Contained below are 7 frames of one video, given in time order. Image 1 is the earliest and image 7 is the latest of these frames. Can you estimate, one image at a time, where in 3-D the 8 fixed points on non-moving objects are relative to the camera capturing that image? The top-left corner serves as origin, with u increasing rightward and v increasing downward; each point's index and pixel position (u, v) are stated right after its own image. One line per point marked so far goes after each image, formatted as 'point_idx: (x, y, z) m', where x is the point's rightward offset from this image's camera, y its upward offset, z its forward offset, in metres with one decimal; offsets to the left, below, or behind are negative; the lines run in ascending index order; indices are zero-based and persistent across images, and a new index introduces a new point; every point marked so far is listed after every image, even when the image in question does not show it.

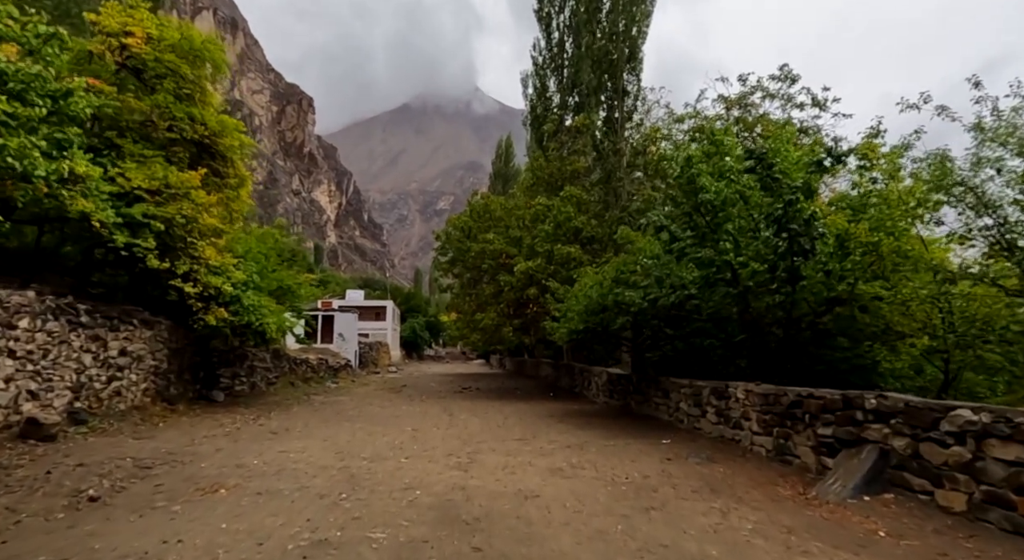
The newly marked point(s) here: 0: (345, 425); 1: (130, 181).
0: (-3.3, -2.9, +10.2) m
1: (-6.9, +1.8, +9.4) m
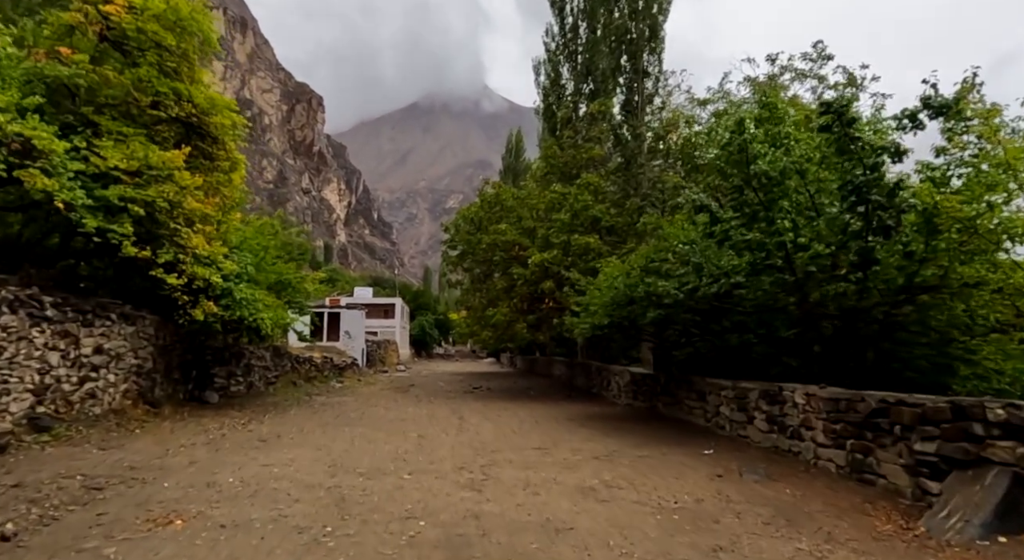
0: (-3.0, -2.7, +9.2) m
1: (-6.6, +1.9, +8.4) m
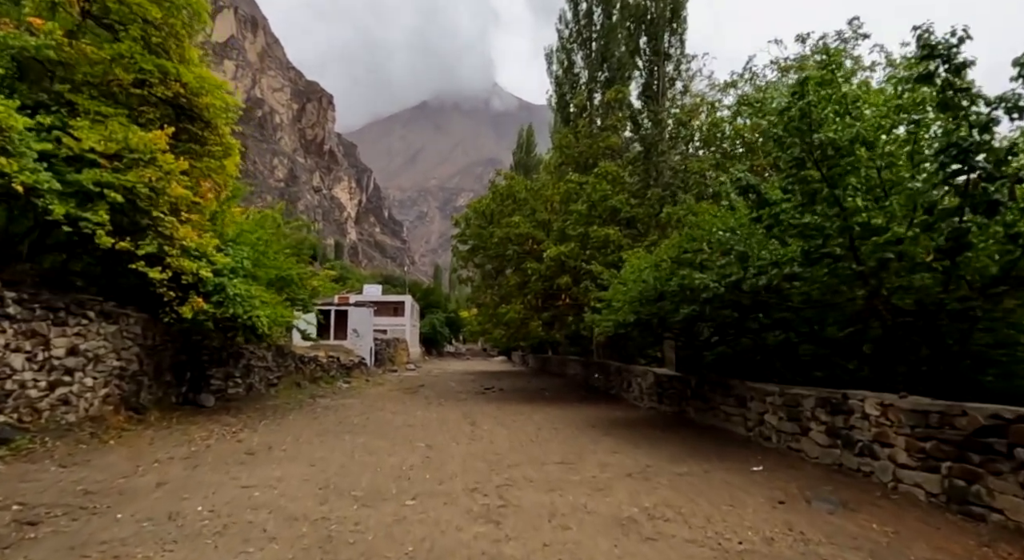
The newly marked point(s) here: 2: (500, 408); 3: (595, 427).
0: (-2.7, -2.6, +8.3) m
1: (-6.3, +2.0, +7.6) m
2: (-0.3, -3.4, +13.8) m
3: (+1.6, -2.9, +10.2) m
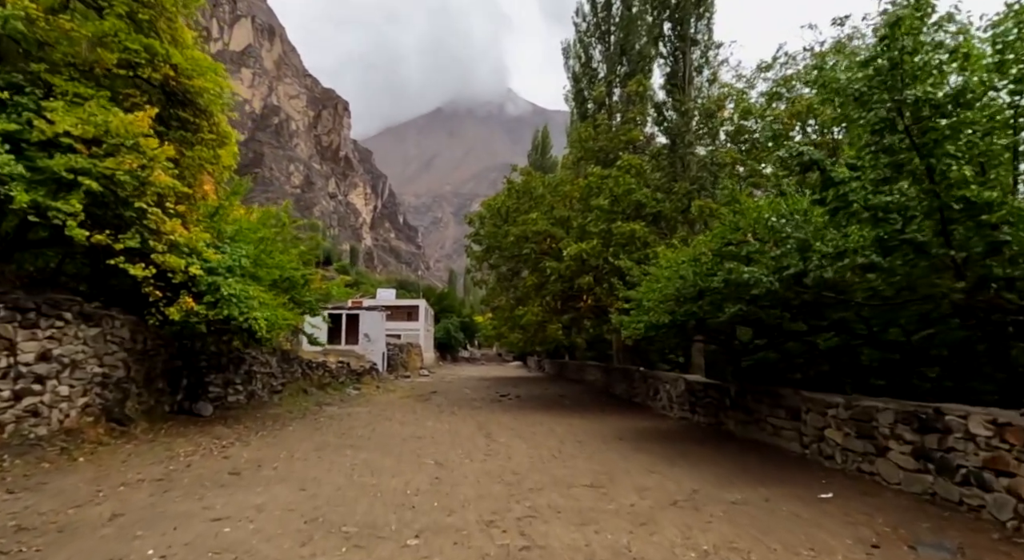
0: (-2.4, -2.5, +7.5) m
1: (-6.1, +2.1, +6.9) m
2: (+0.1, -3.4, +12.8) m
3: (+2.0, -2.8, +9.2) m
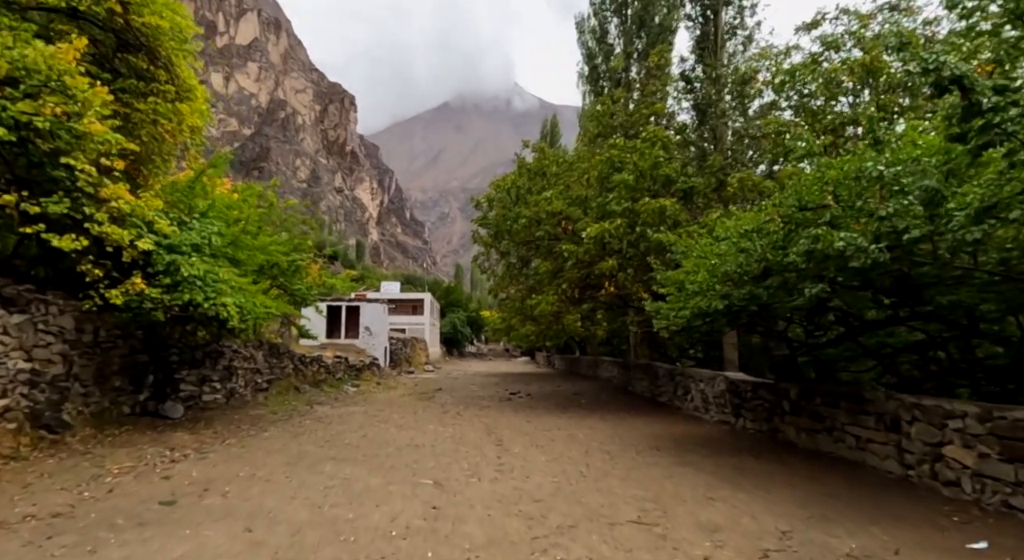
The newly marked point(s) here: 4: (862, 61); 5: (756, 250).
0: (-2.2, -2.2, +6.0) m
1: (-5.9, +2.4, +5.4) m
2: (+0.4, -3.0, +11.3) m
3: (+2.2, -2.5, +7.6) m
4: (+6.3, +4.0, +9.2) m
5: (+2.8, +0.3, +6.0) m
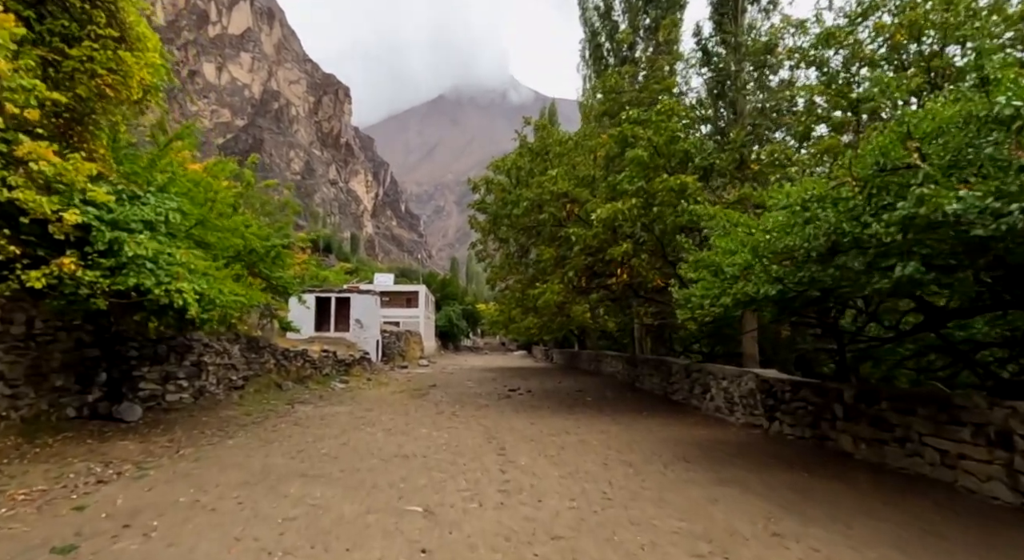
0: (-2.1, -2.0, +4.8) m
1: (-5.8, +2.6, +4.1) m
2: (+0.5, -2.8, +10.2) m
3: (+2.3, -2.3, +6.5) m
4: (+6.4, +4.2, +8.0) m
5: (+2.9, +0.6, +4.8) m
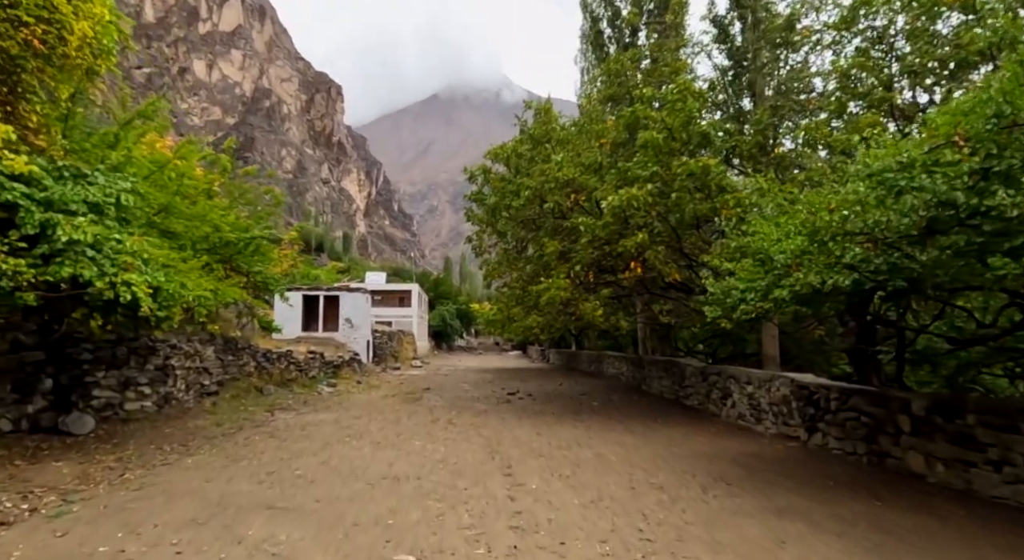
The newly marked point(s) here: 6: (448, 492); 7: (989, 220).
0: (-2.0, -1.9, +3.8) m
1: (-5.6, +2.7, +3.1) m
2: (+0.5, -2.7, +9.2) m
3: (+2.4, -2.2, +5.5) m
4: (+6.4, +4.3, +7.1) m
5: (+3.0, +0.7, +3.9) m
6: (-0.6, -2.2, +5.3) m
7: (+3.3, +0.4, +3.6) m
